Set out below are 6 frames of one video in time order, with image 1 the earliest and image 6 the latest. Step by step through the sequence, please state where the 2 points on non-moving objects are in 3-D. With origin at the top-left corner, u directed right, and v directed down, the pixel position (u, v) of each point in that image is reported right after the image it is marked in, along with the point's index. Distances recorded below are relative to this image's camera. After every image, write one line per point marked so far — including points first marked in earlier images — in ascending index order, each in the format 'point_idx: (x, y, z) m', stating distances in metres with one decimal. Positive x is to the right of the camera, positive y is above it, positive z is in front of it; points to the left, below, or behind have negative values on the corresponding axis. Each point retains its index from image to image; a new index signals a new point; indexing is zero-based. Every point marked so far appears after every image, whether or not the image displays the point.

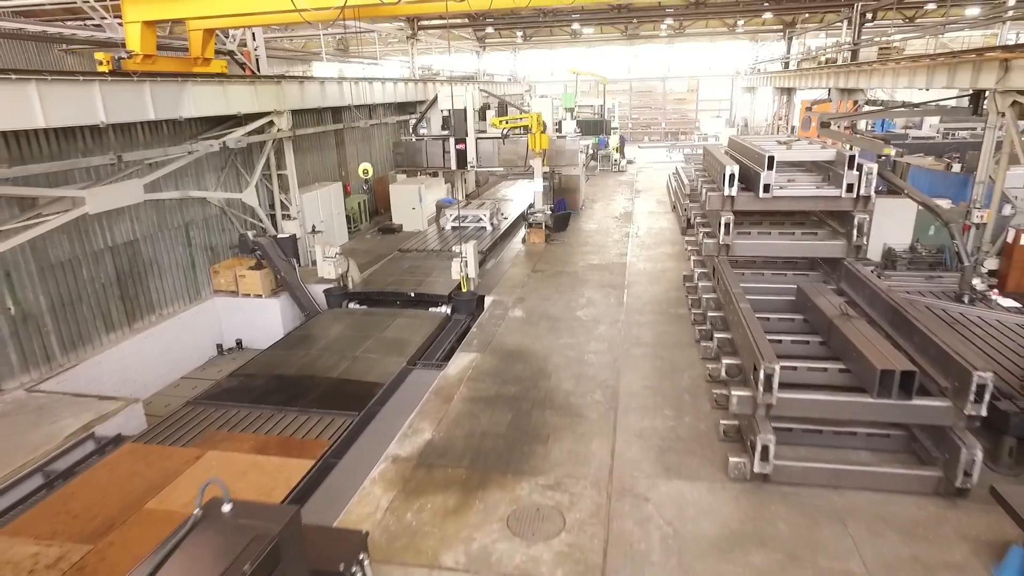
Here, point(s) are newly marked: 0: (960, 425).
0: (+2.4, -0.7, +3.3) m
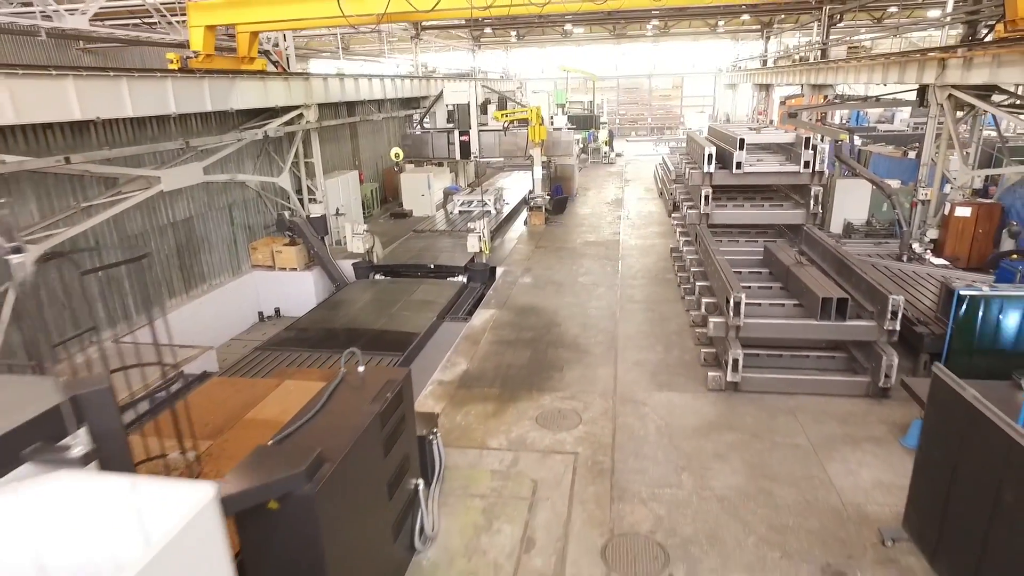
0: (+2.6, -0.4, +4.3) m
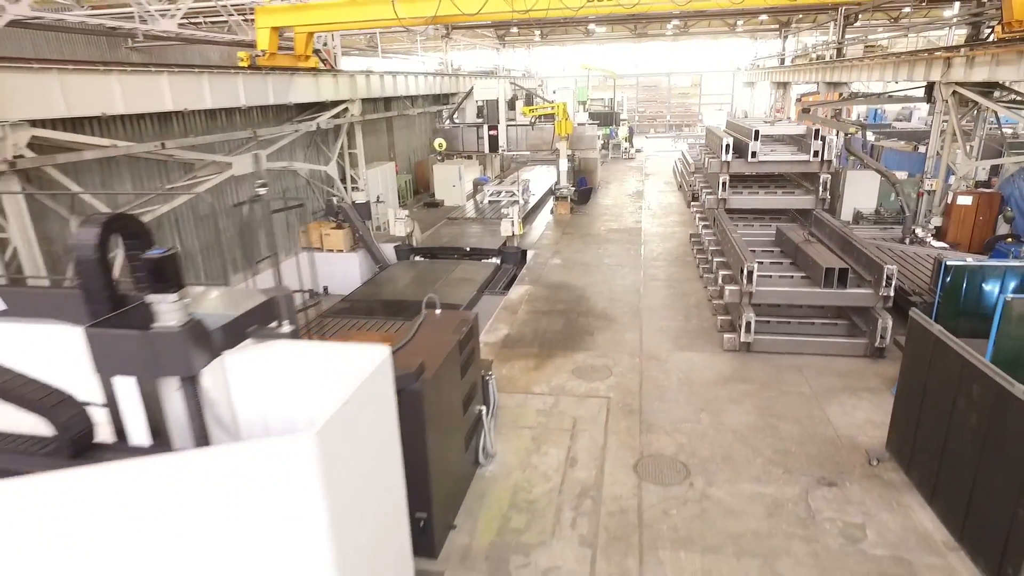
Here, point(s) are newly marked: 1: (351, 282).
0: (+2.9, -0.1, +4.9) m
1: (-2.4, +0.1, +9.1) m
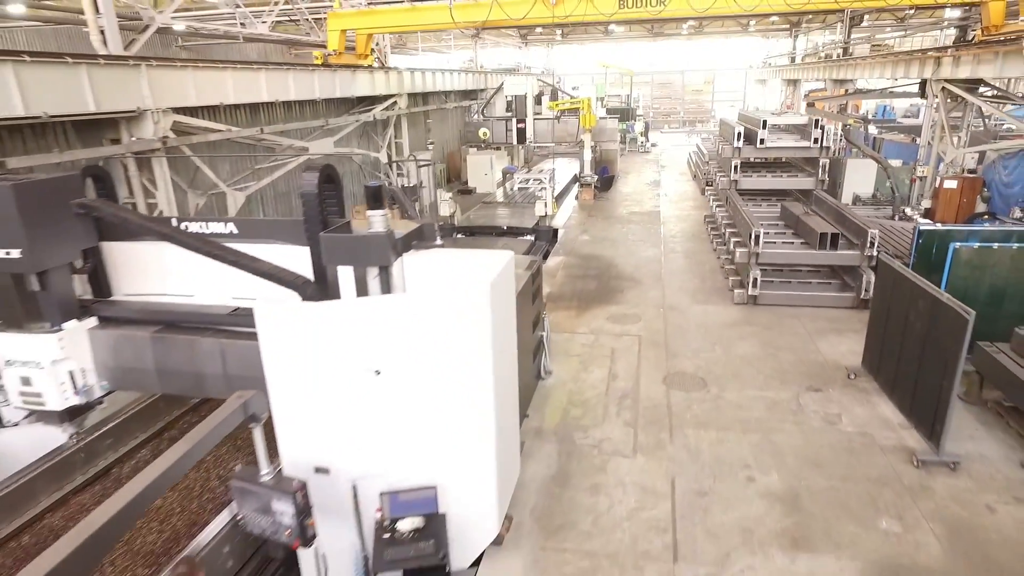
0: (+3.4, +0.2, +5.9) m
1: (-1.9, +0.5, +10.2) m
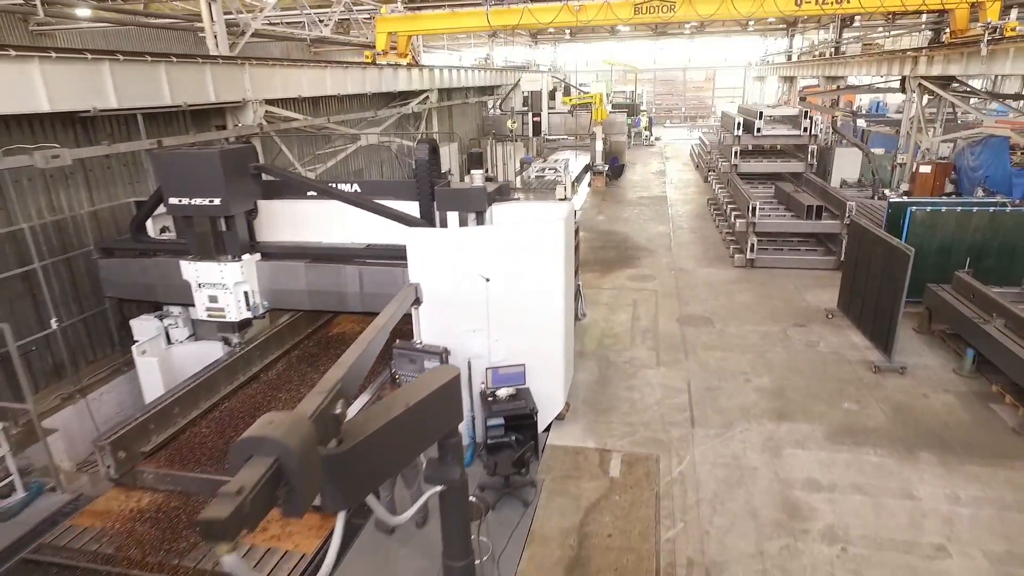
0: (+3.8, +0.6, +7.0) m
1: (-1.5, +0.9, +11.3) m
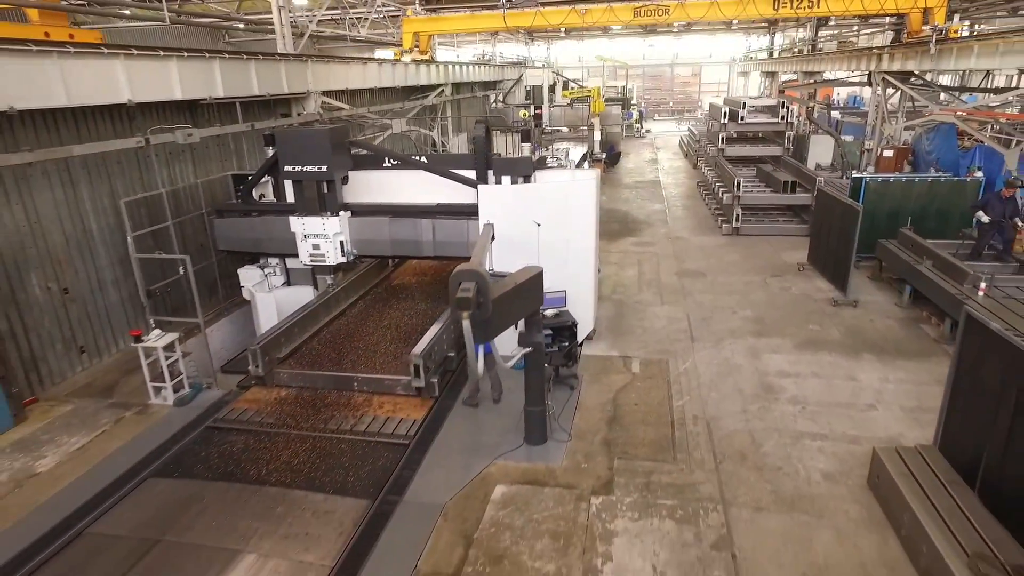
0: (+4.1, +1.1, +8.3) m
1: (-1.3, +1.4, +12.4) m
